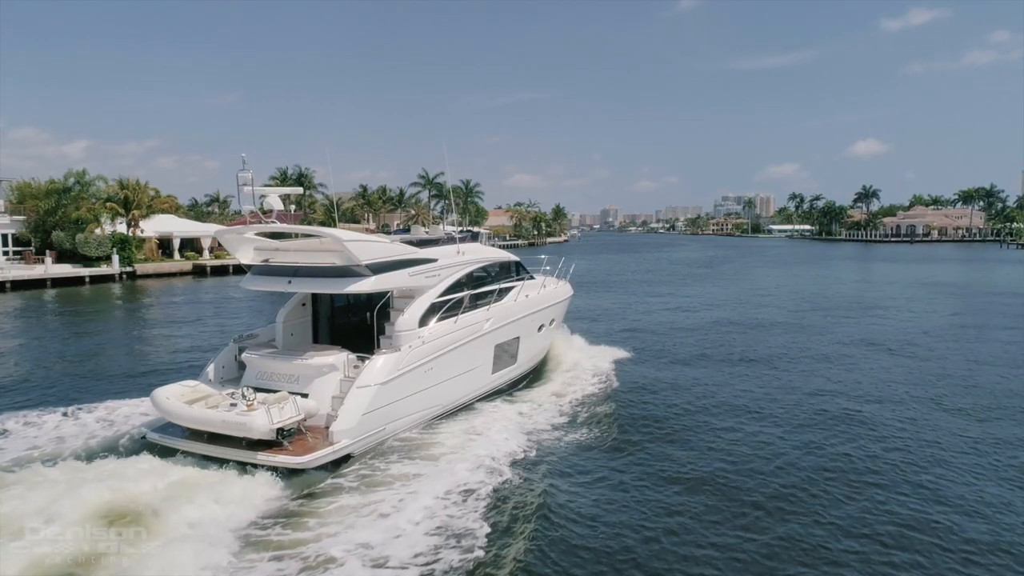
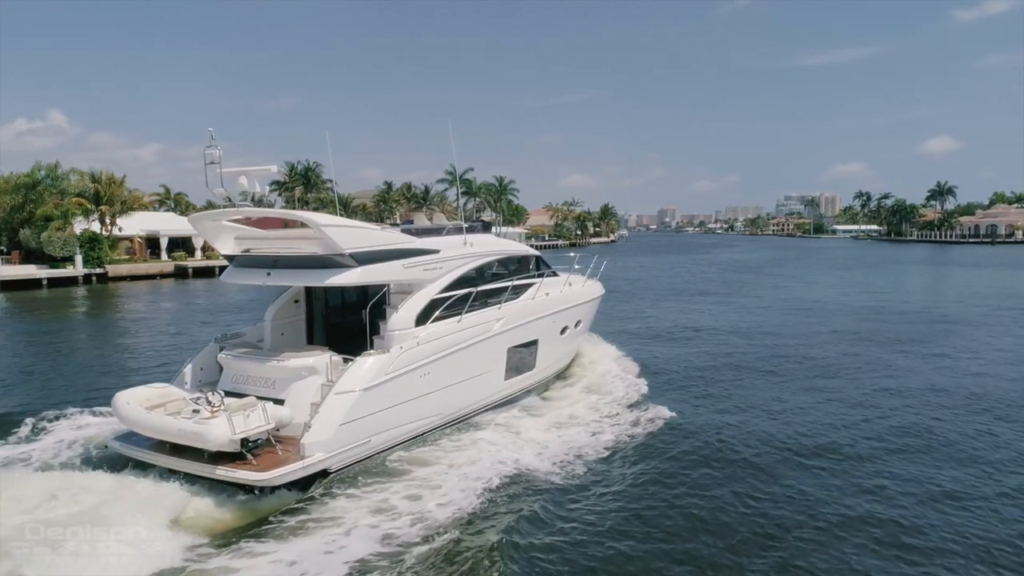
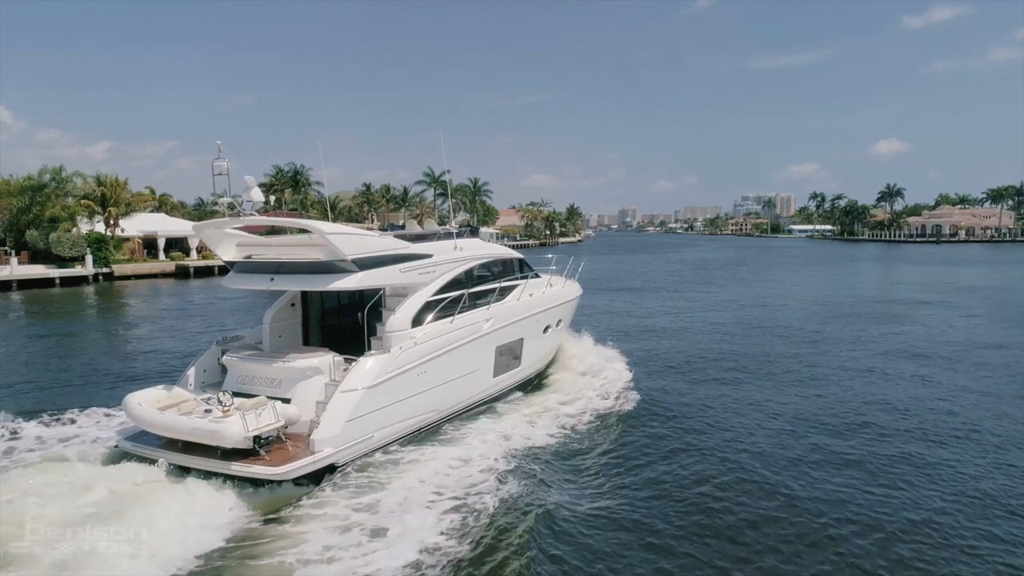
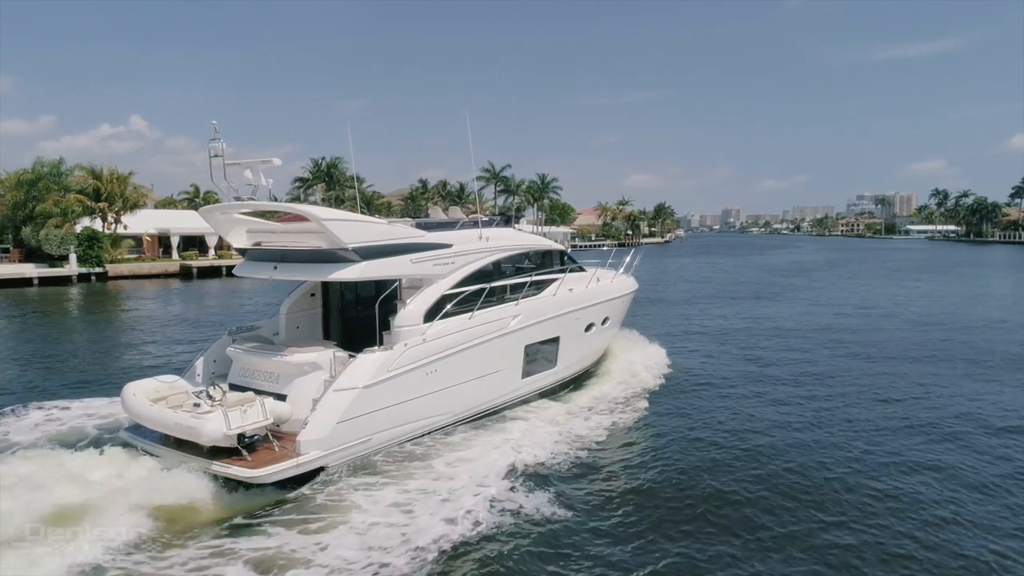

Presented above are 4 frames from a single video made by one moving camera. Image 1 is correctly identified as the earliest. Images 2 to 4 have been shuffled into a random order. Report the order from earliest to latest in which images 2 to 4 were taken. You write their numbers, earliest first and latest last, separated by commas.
3, 2, 4
